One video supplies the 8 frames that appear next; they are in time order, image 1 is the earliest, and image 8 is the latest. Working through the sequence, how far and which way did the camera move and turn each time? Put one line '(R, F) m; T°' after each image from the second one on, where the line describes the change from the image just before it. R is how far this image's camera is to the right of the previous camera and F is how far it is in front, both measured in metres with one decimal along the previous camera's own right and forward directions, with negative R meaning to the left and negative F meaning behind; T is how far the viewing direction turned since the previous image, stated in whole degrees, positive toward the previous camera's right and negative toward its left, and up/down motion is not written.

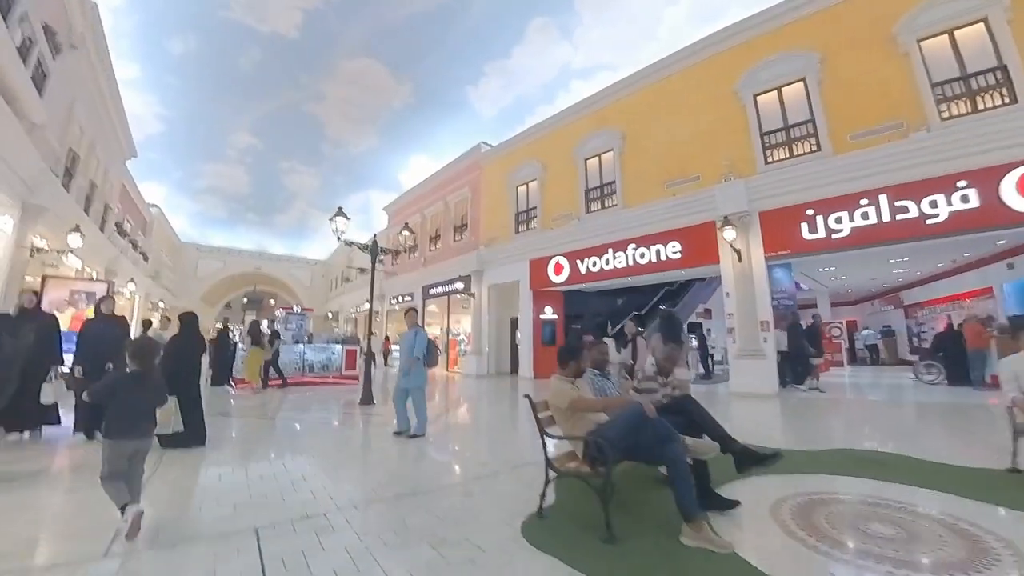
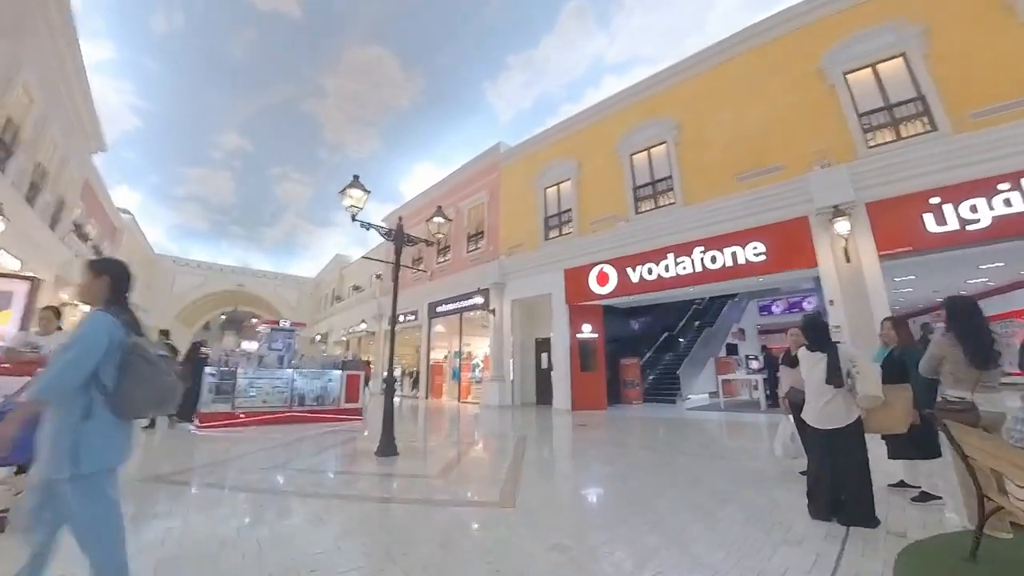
(-0.9, +1.8) m; +2°
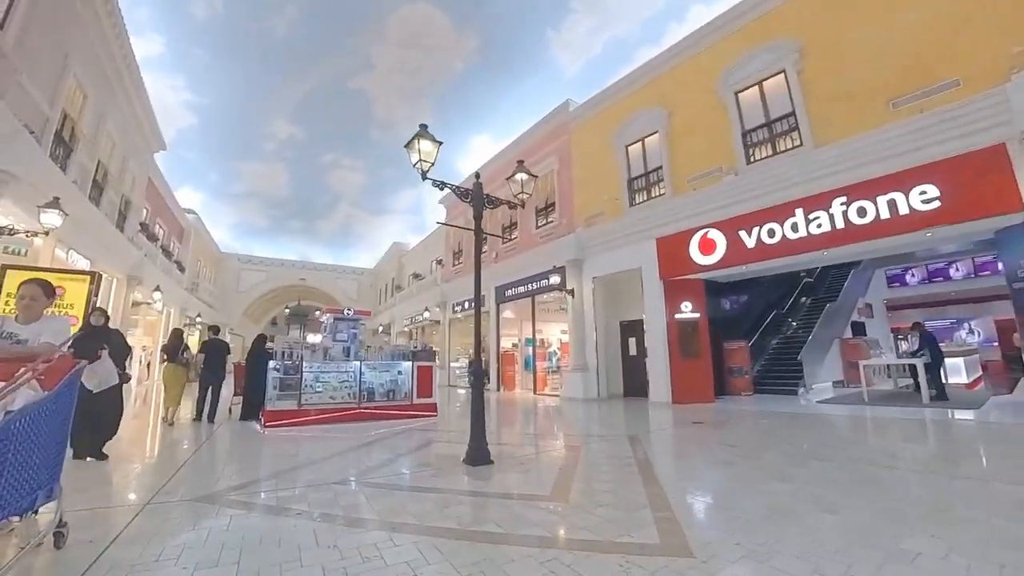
(-0.6, +1.2) m; -6°
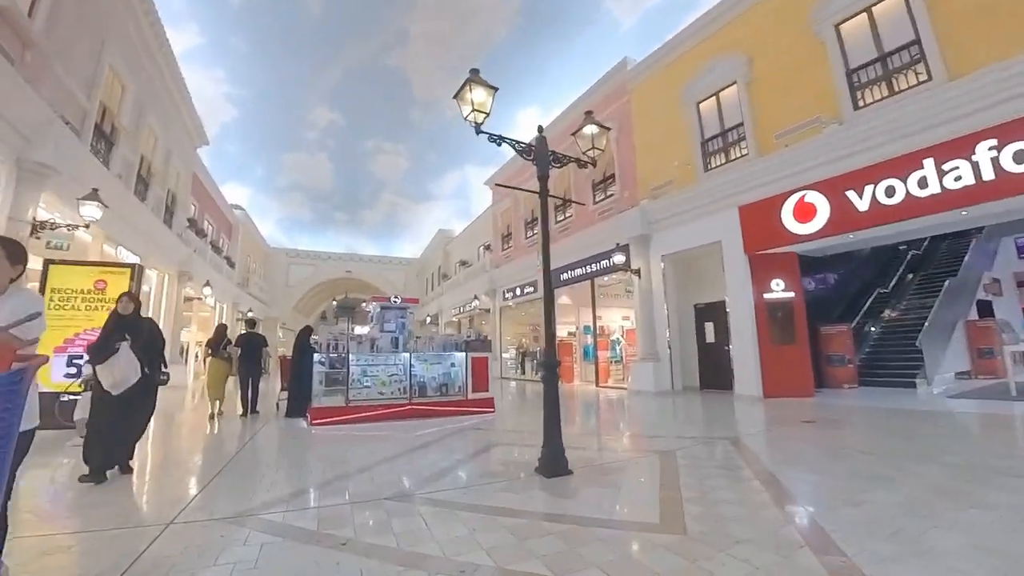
(-0.3, +0.8) m; -5°
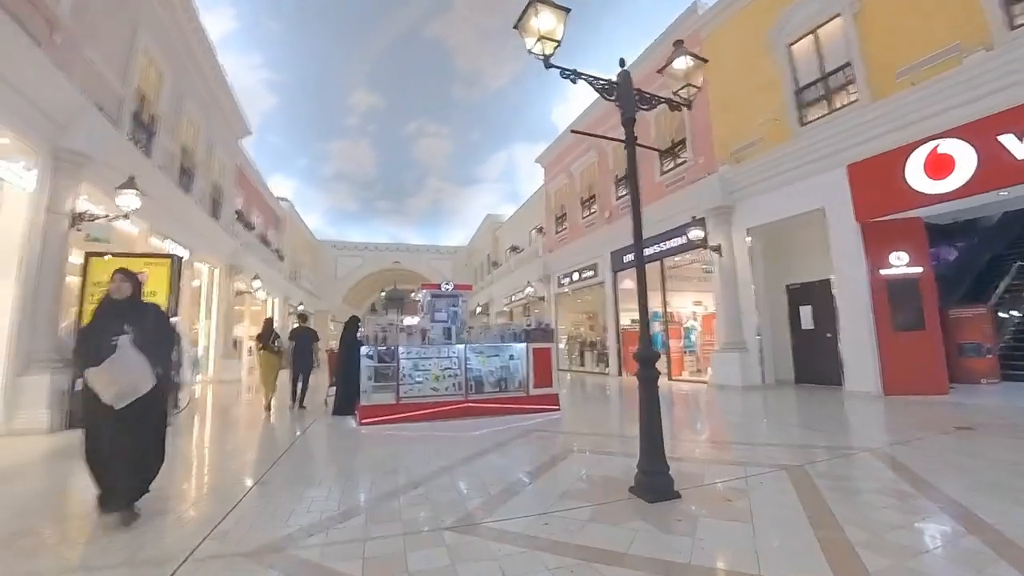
(-0.3, +0.8) m; -5°
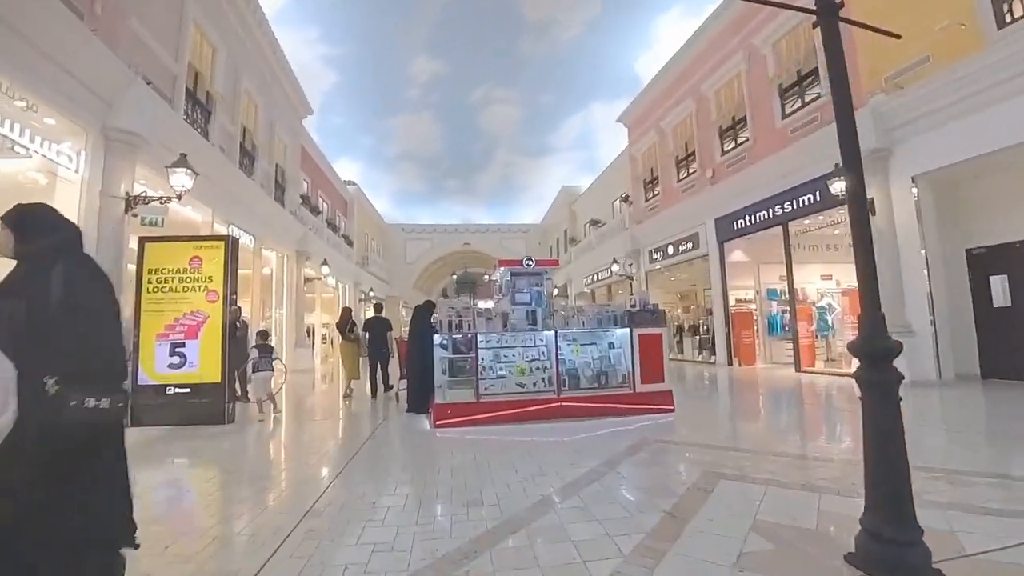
(-0.3, +1.0) m; -8°
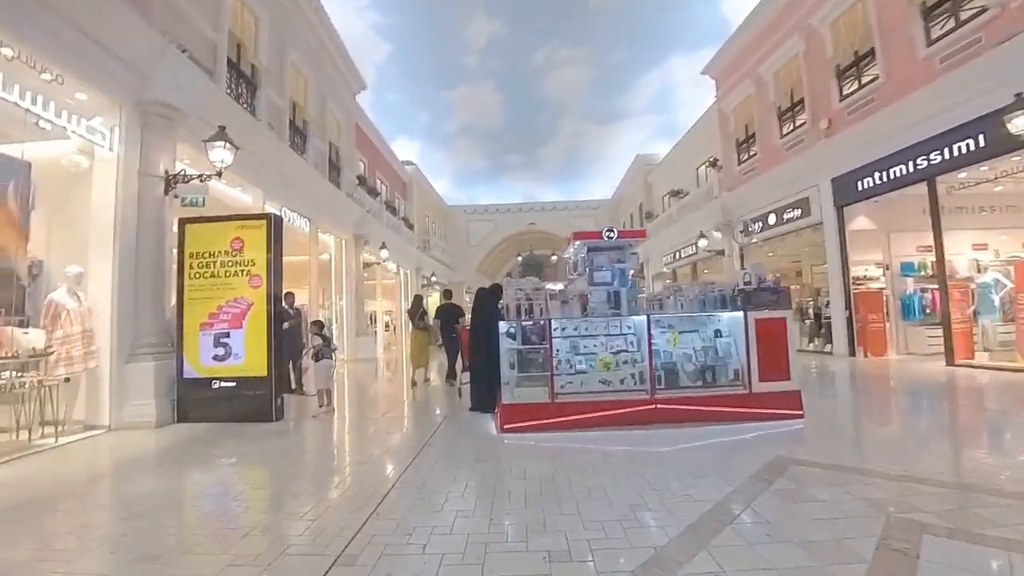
(-0.1, +0.8) m; -8°
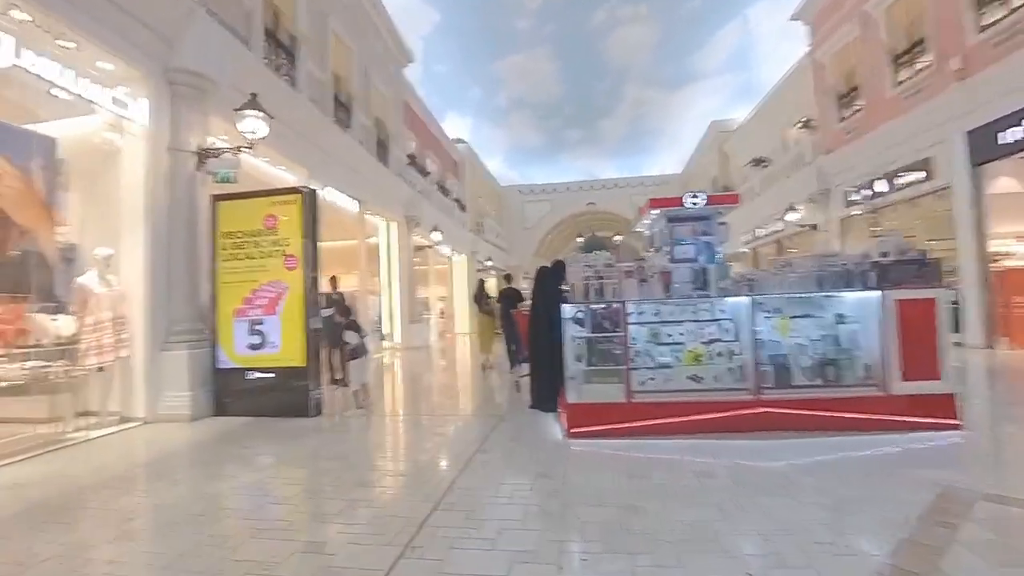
(-0.1, +0.6) m; -7°
